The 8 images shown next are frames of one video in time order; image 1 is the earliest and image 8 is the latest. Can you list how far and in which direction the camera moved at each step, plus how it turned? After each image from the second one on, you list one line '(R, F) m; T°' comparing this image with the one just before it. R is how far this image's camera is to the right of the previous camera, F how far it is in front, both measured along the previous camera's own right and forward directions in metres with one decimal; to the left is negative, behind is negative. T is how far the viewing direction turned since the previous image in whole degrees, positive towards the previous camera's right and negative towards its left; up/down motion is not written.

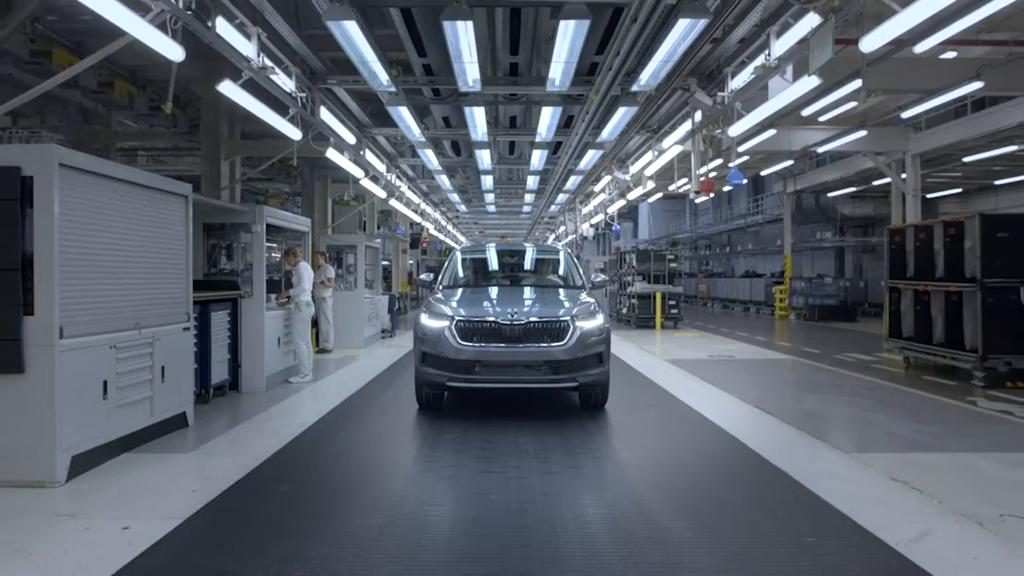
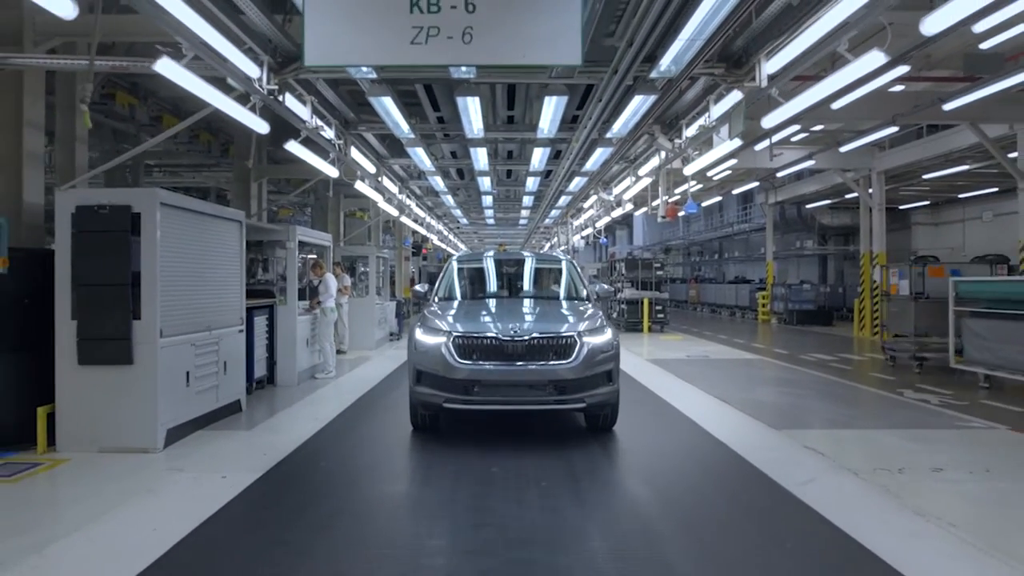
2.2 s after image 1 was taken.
(0.0, -1.5) m; 0°
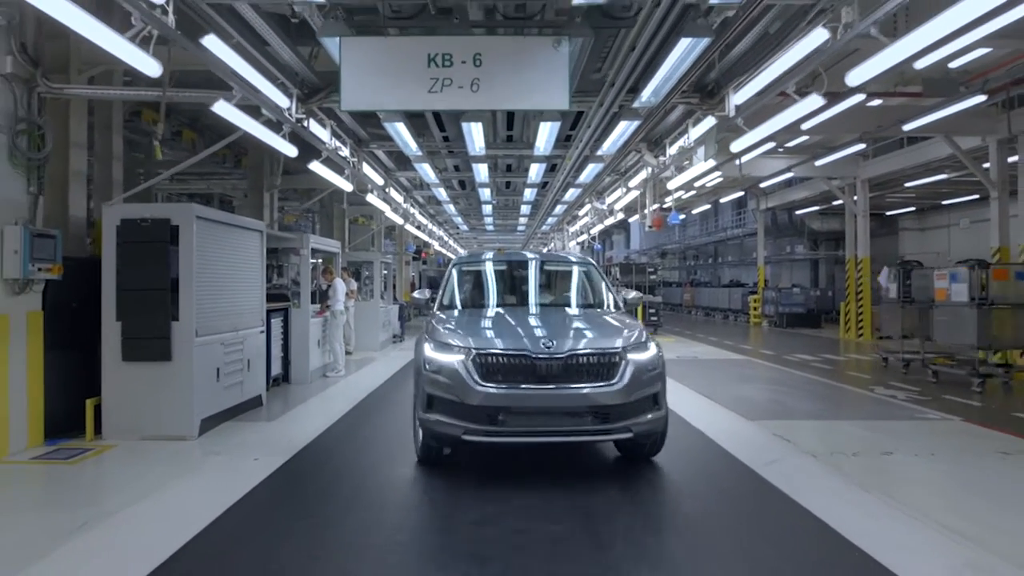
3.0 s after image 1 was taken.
(0.0, -0.8) m; 0°
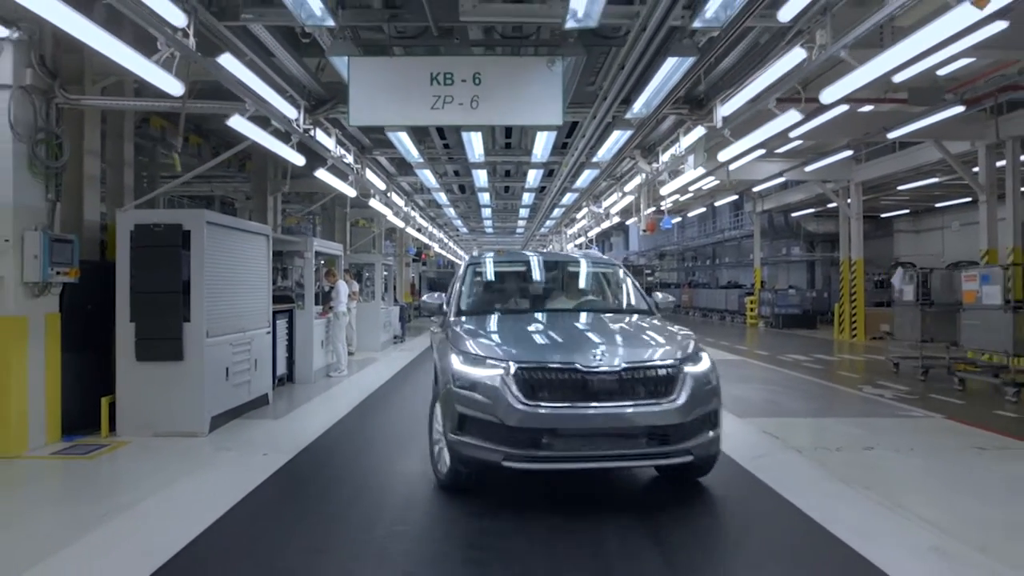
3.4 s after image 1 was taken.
(0.0, -0.3) m; 0°
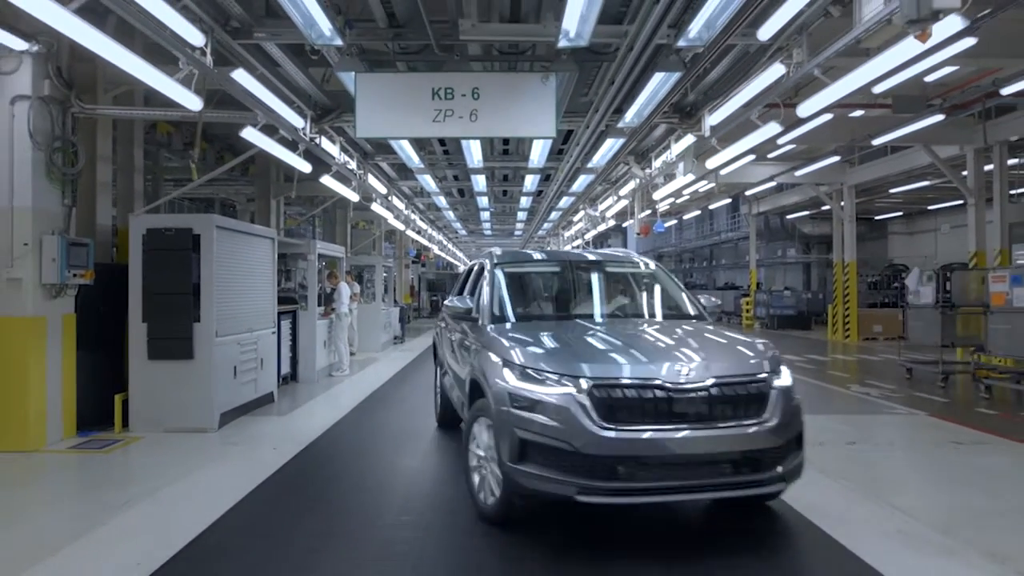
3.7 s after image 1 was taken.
(0.0, -0.3) m; 0°
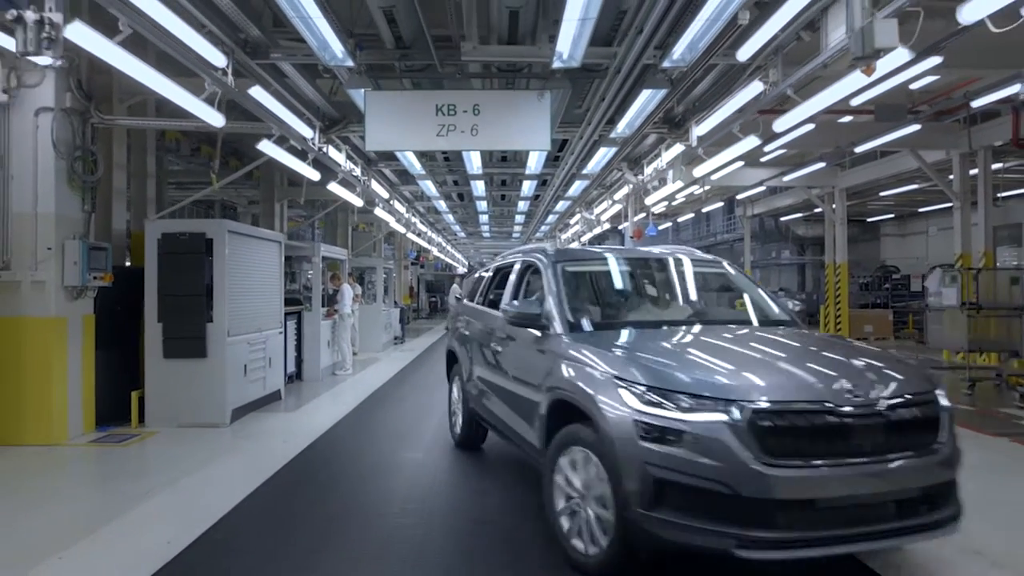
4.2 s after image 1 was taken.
(0.0, -0.4) m; 0°
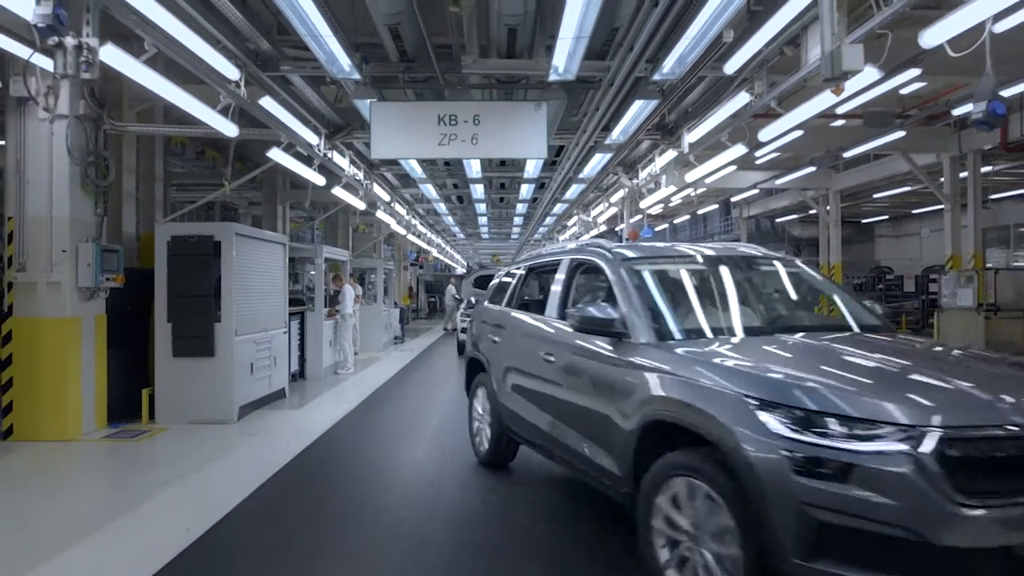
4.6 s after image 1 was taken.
(0.0, -0.3) m; 0°
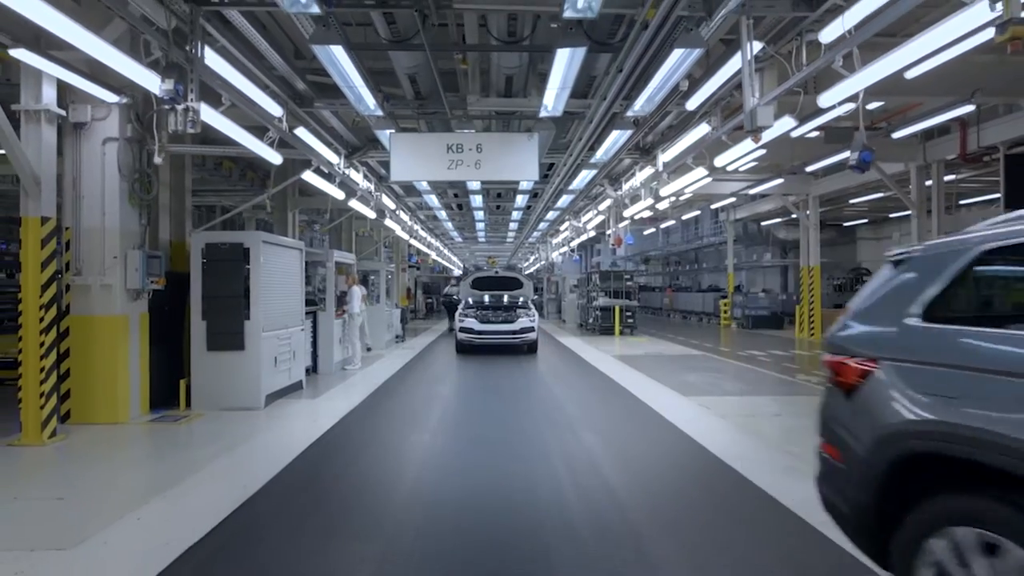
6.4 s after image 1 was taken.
(0.0, -1.1) m; 0°
